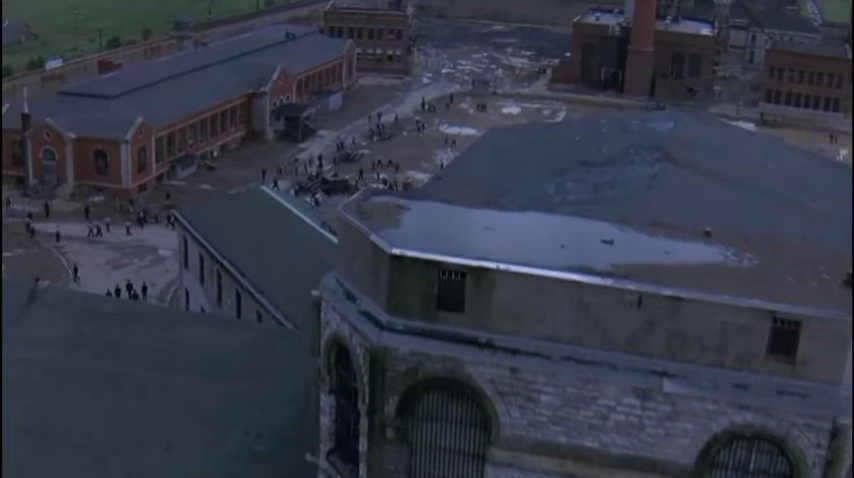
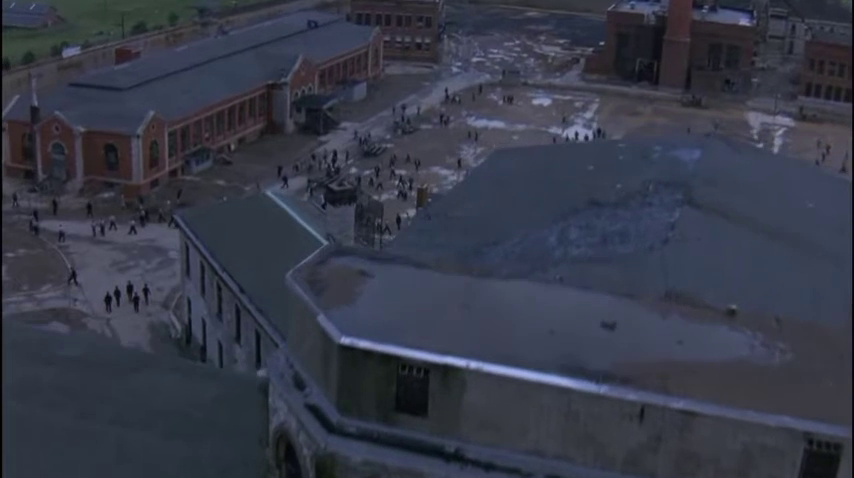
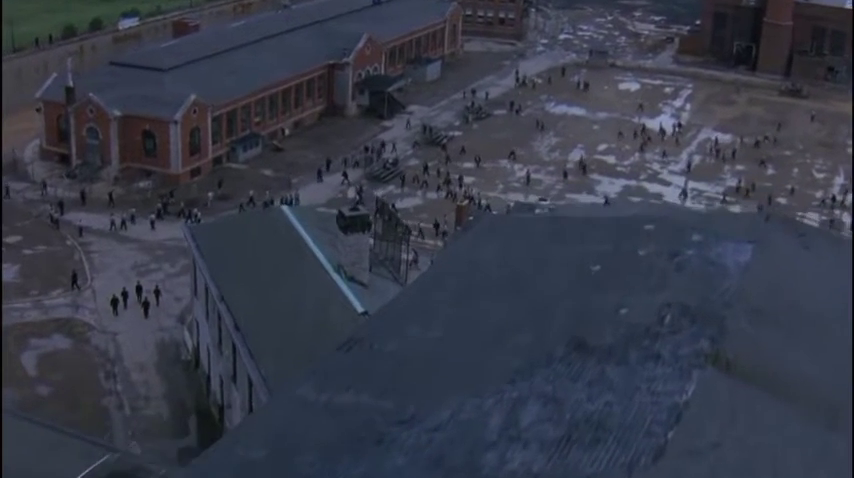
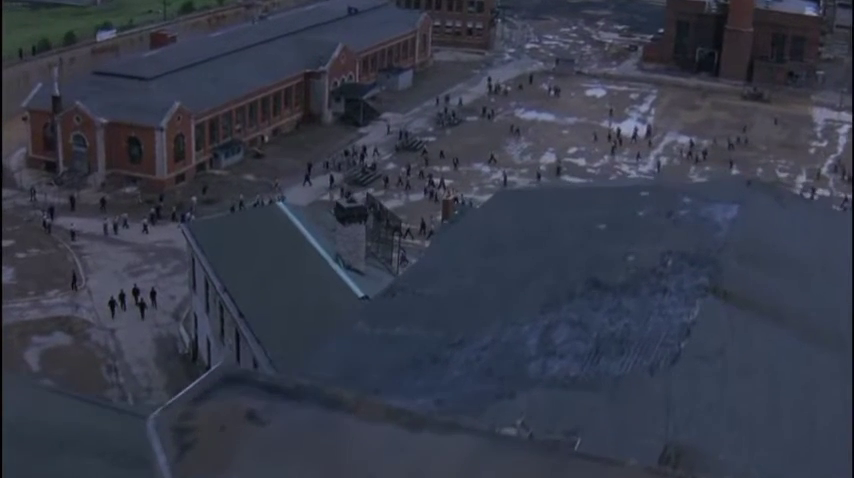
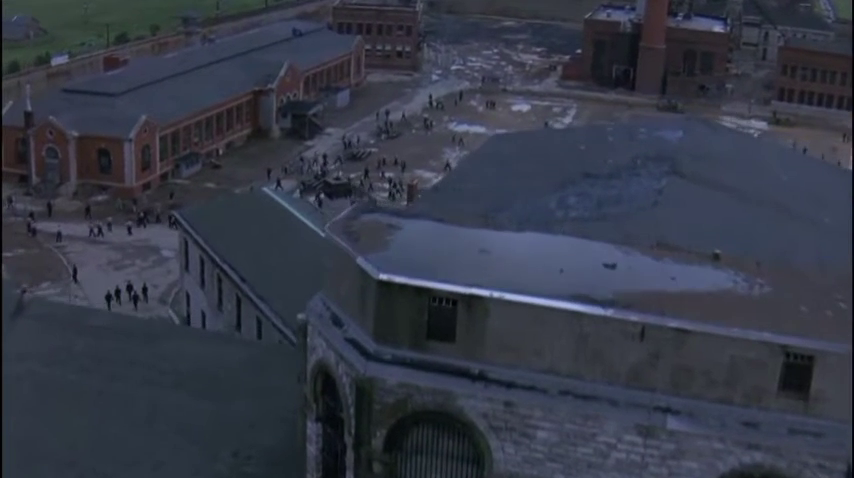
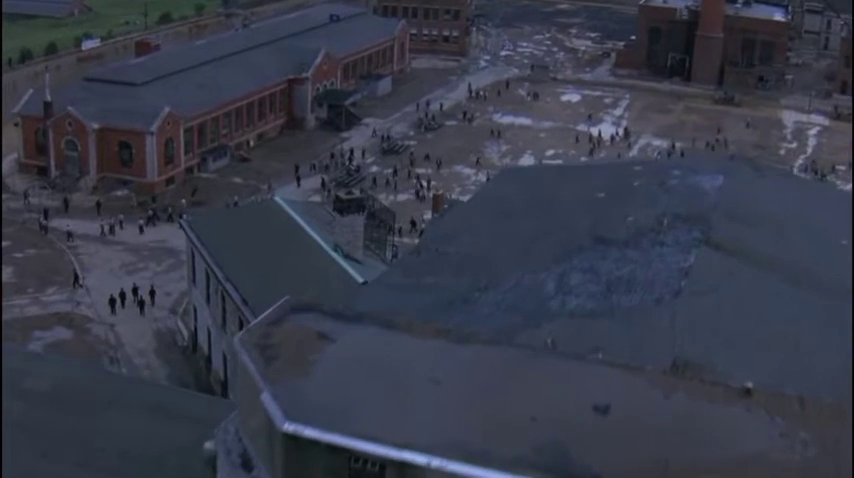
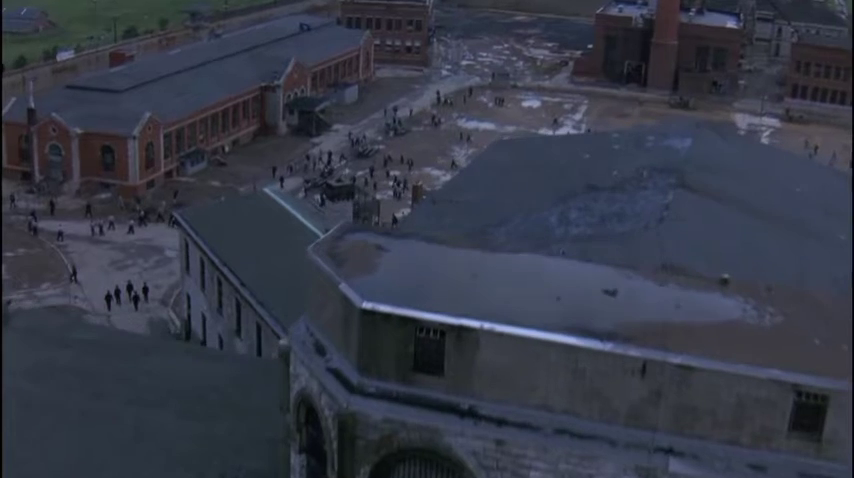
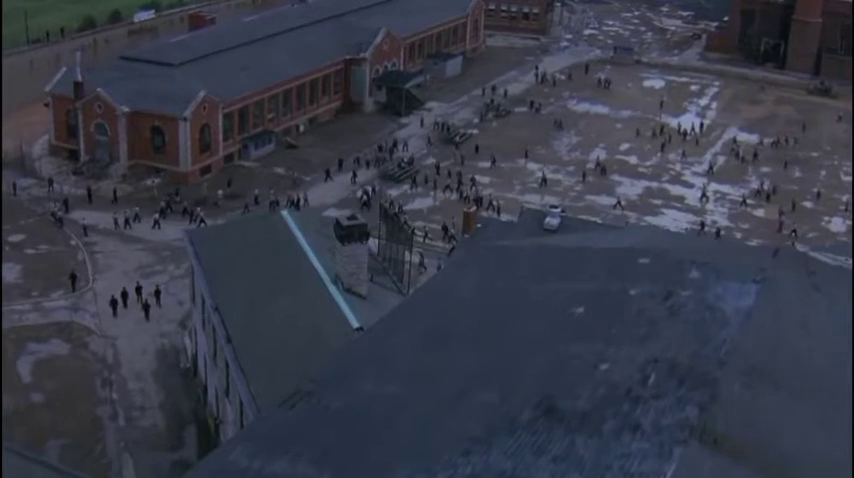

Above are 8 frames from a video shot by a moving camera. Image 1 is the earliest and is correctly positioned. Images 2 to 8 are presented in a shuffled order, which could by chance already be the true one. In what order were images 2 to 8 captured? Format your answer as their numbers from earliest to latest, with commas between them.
5, 7, 2, 6, 4, 3, 8
